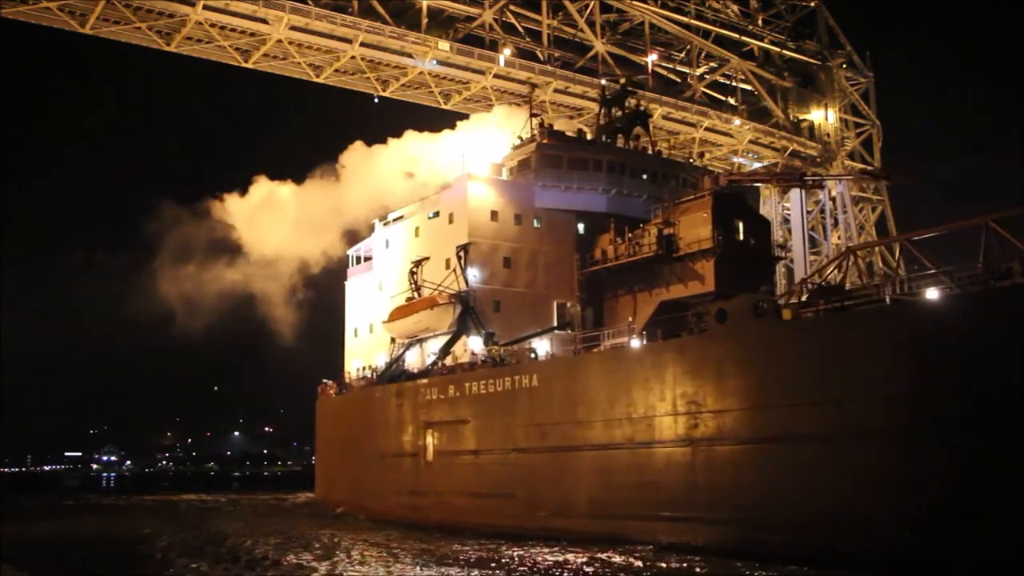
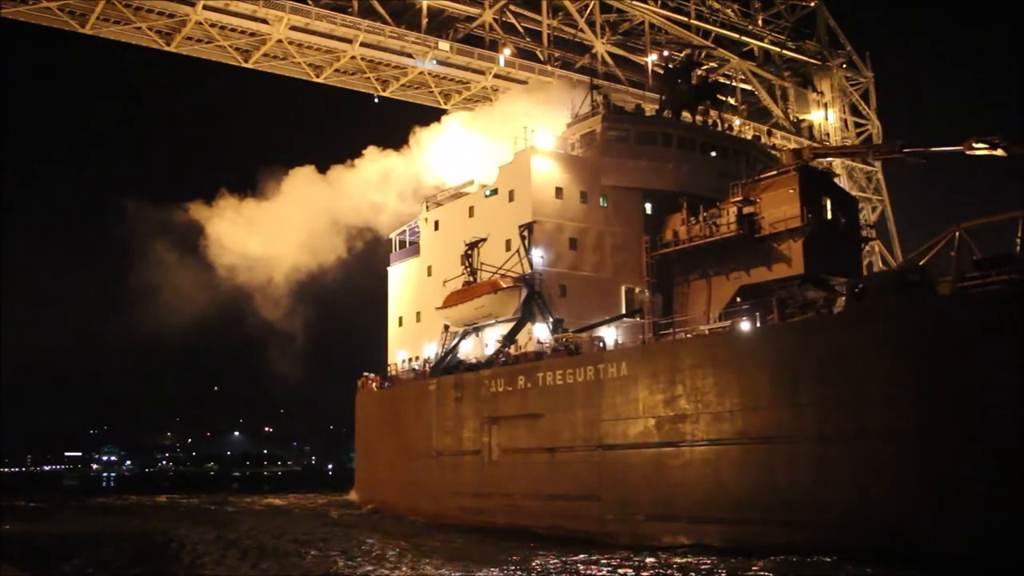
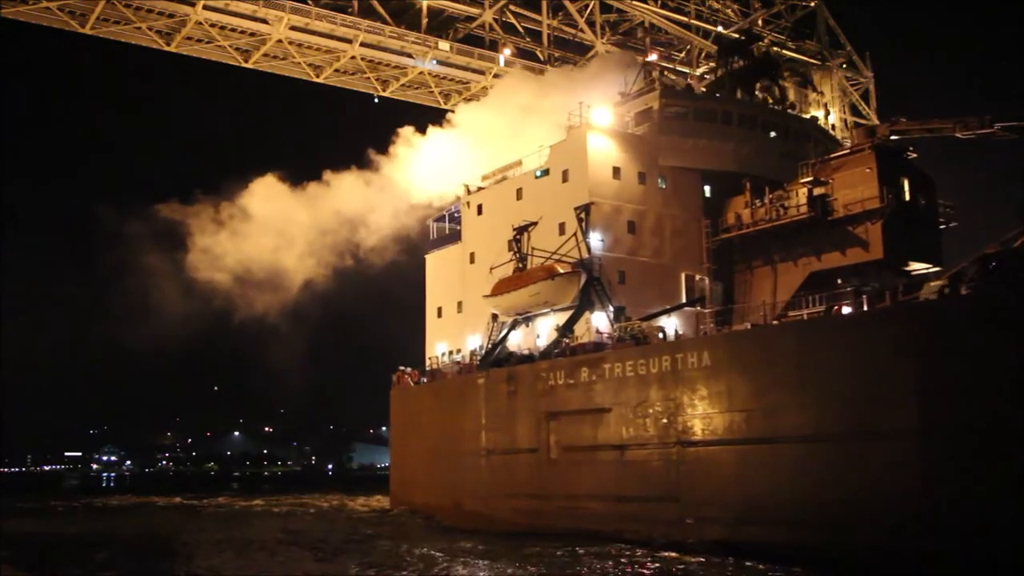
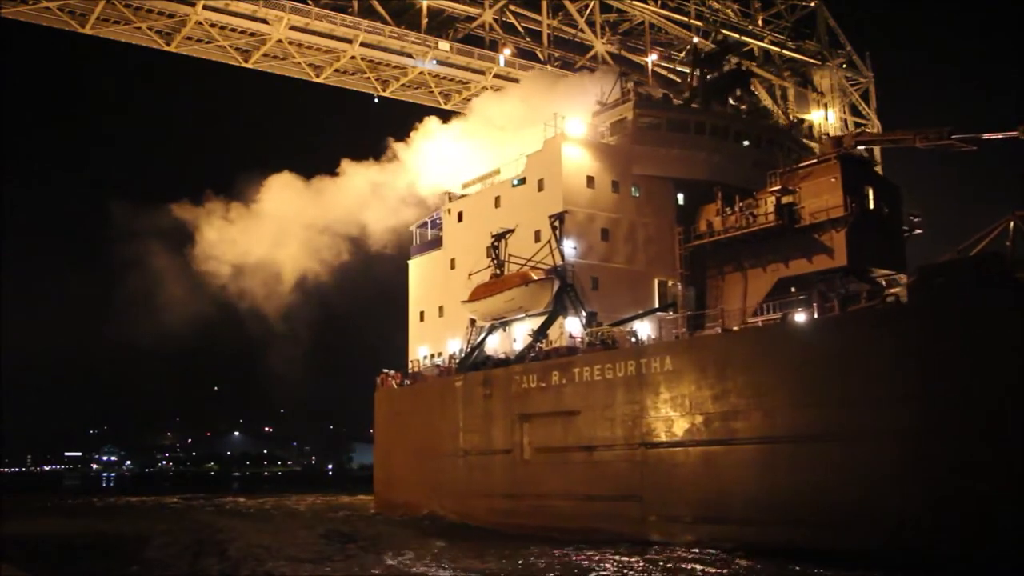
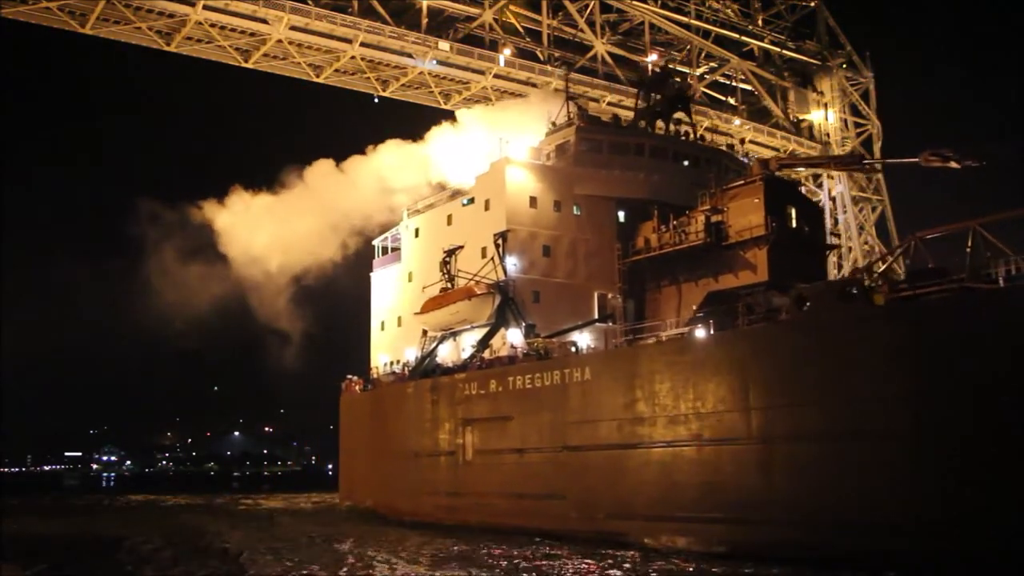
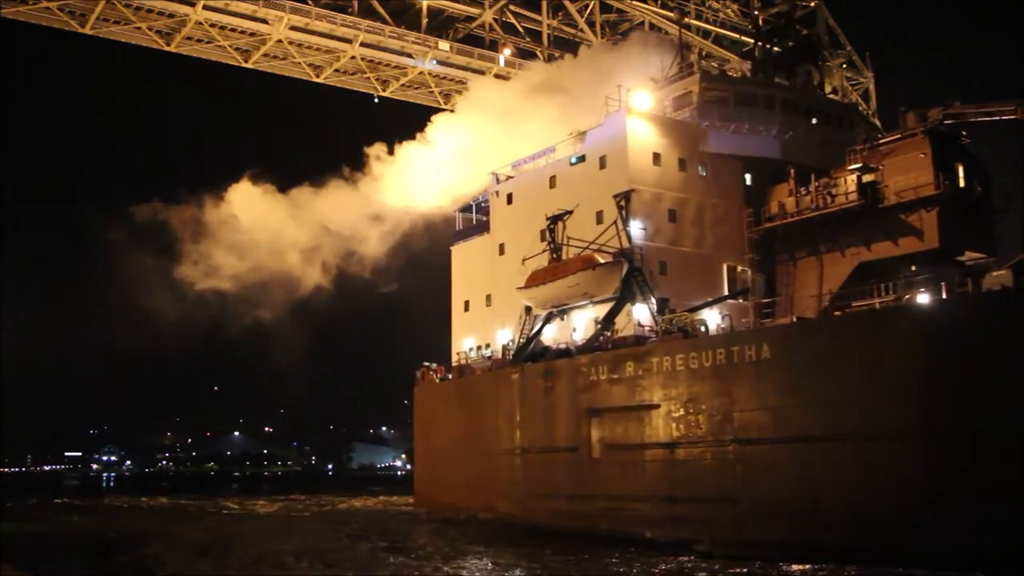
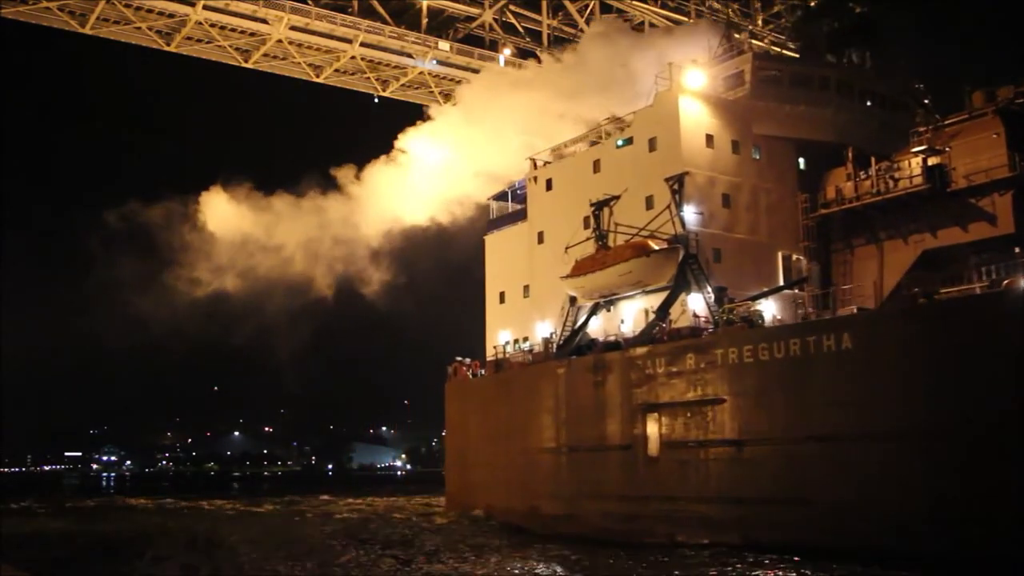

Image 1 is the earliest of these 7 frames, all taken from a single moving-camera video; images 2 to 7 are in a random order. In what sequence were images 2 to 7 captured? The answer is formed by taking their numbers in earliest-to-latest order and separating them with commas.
5, 2, 4, 3, 6, 7
